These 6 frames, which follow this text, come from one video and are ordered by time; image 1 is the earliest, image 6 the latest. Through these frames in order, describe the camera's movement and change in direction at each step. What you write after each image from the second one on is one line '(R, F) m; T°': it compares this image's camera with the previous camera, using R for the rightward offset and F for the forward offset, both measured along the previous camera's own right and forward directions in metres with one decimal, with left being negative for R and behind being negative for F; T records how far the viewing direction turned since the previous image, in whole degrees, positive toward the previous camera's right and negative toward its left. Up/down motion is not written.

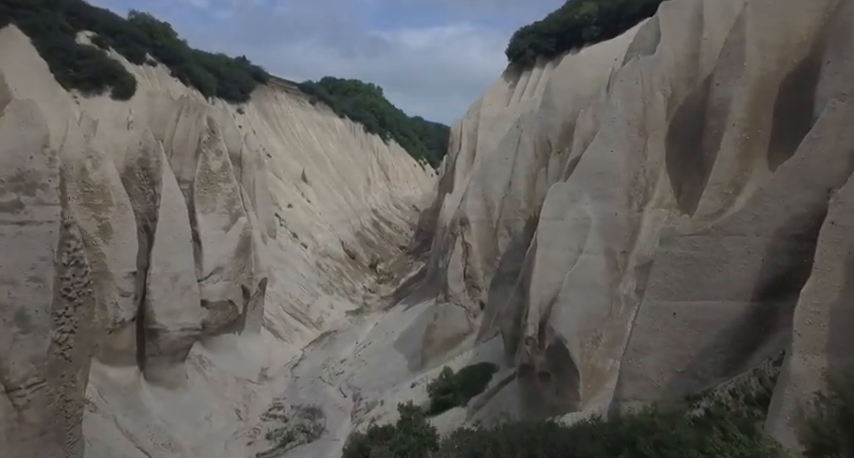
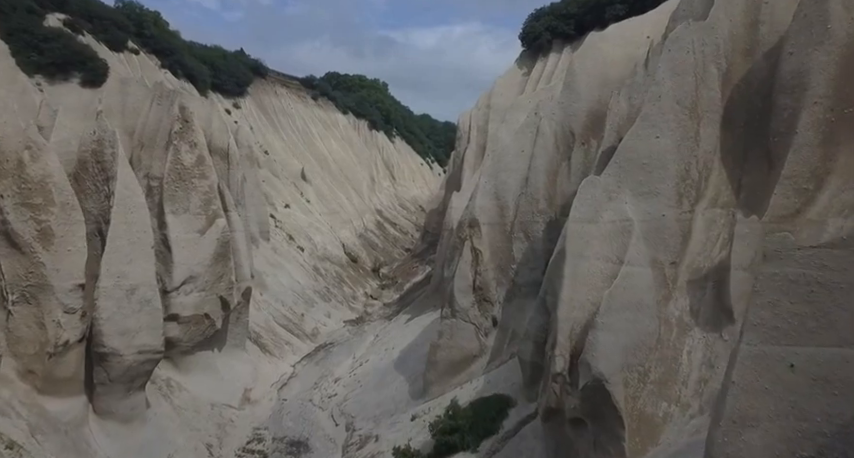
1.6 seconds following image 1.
(+0.1, +1.5) m; -1°
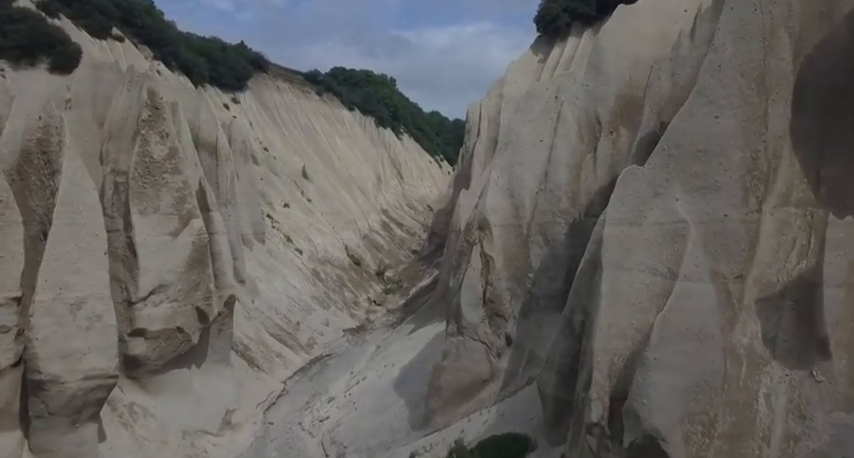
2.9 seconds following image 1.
(+0.1, +1.3) m; -1°
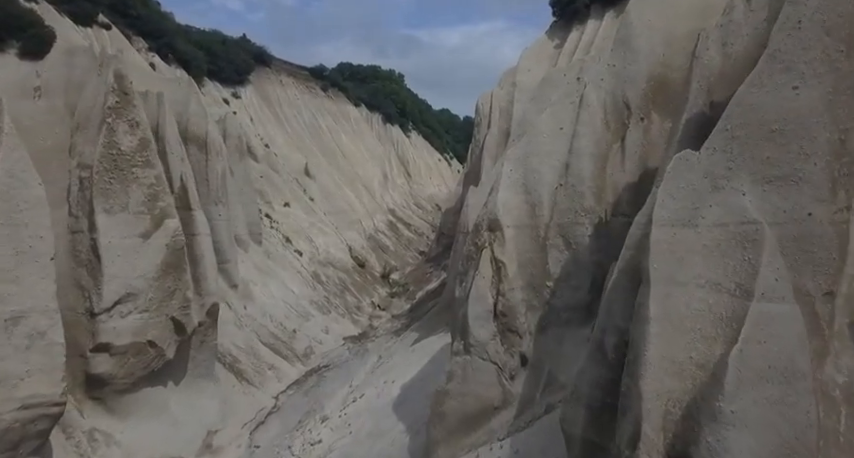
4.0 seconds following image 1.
(+0.1, +1.1) m; -1°
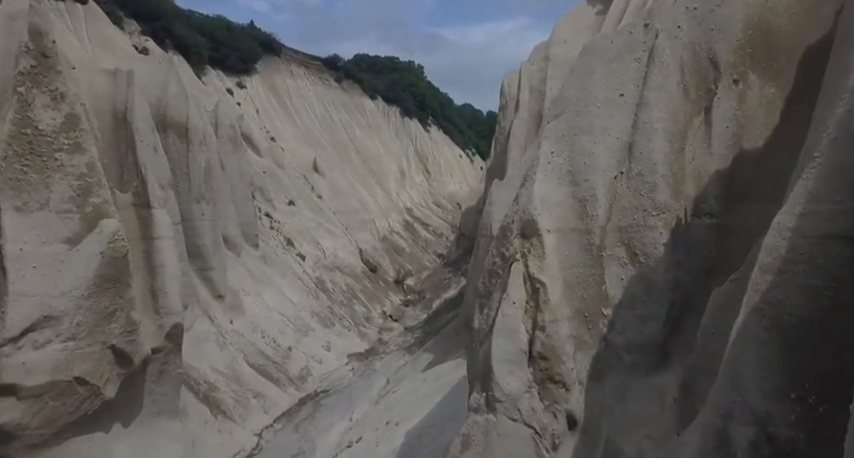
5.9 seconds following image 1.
(+0.1, +1.9) m; -2°
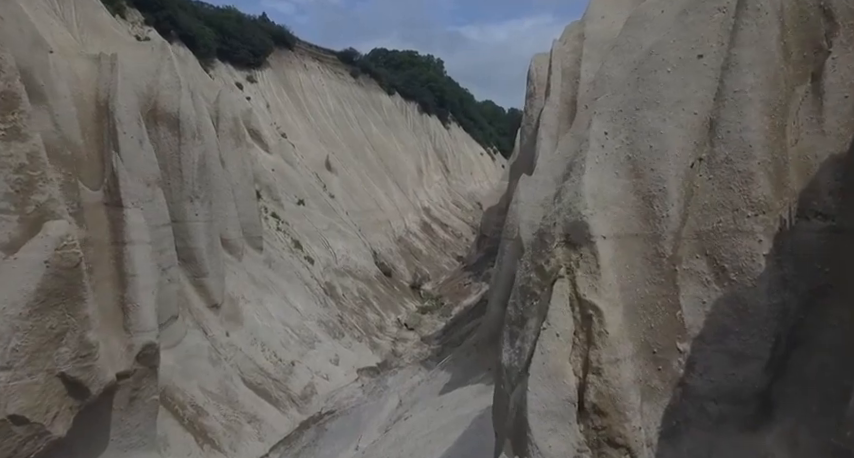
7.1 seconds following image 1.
(0.0, +1.2) m; -2°
